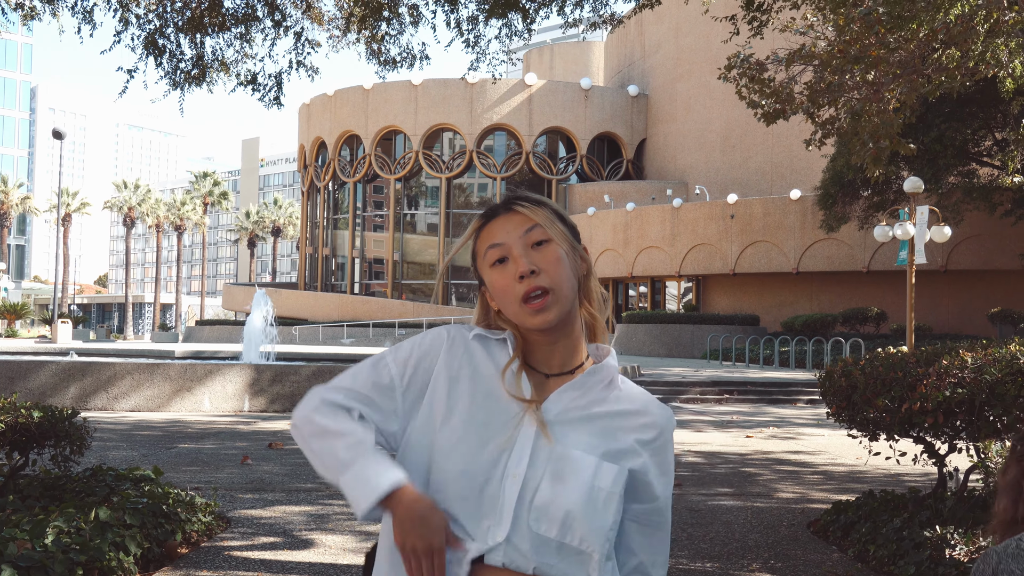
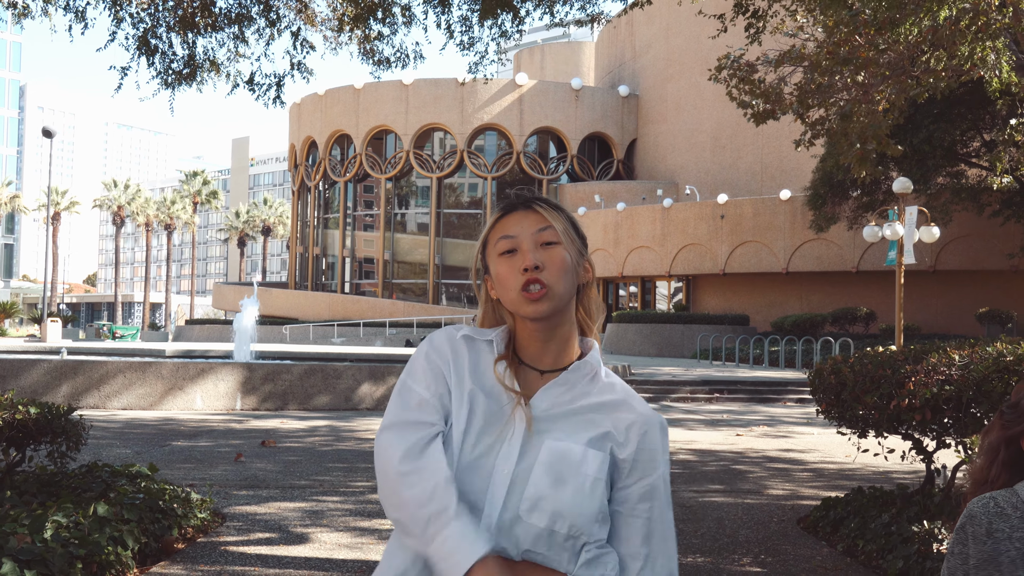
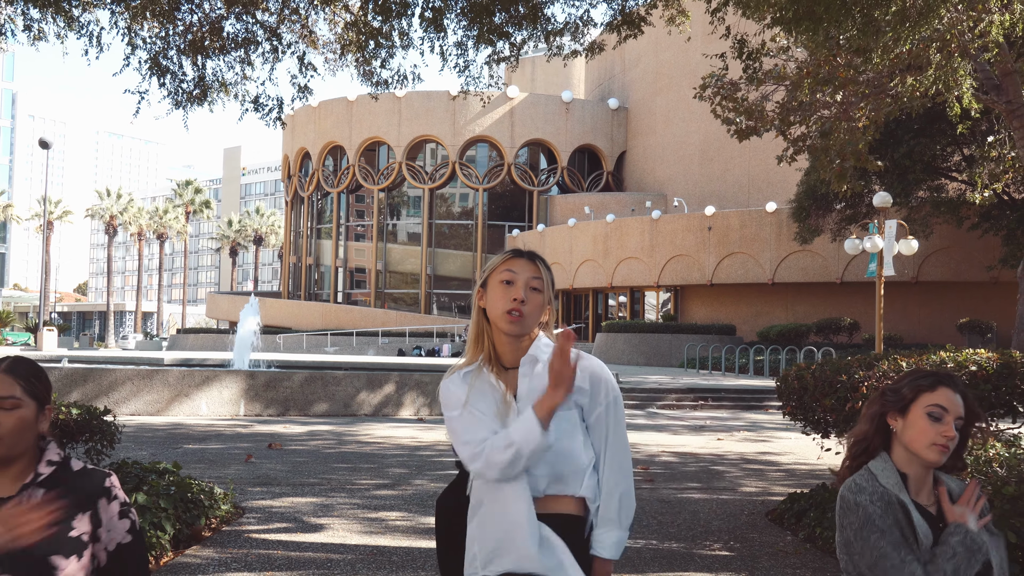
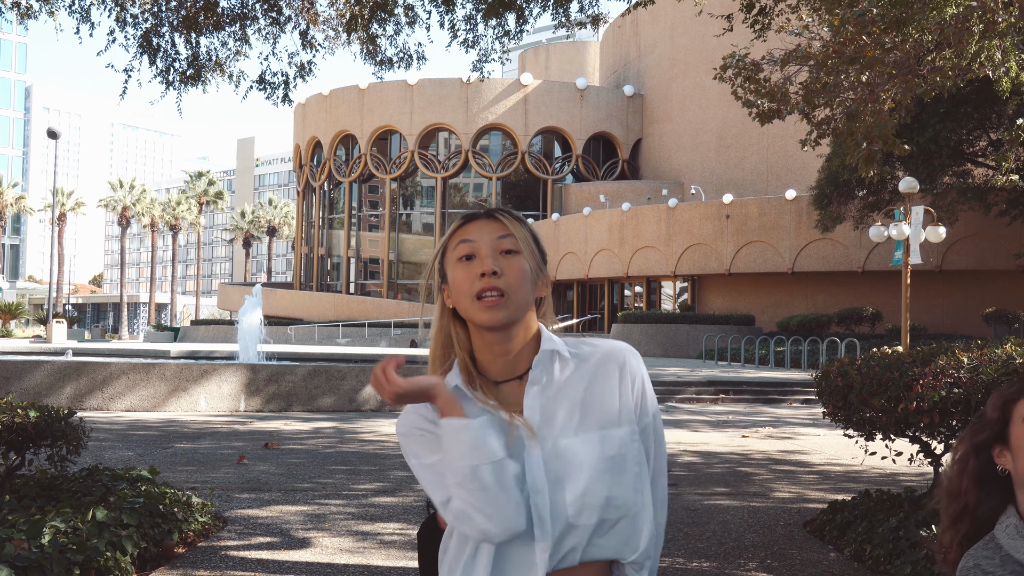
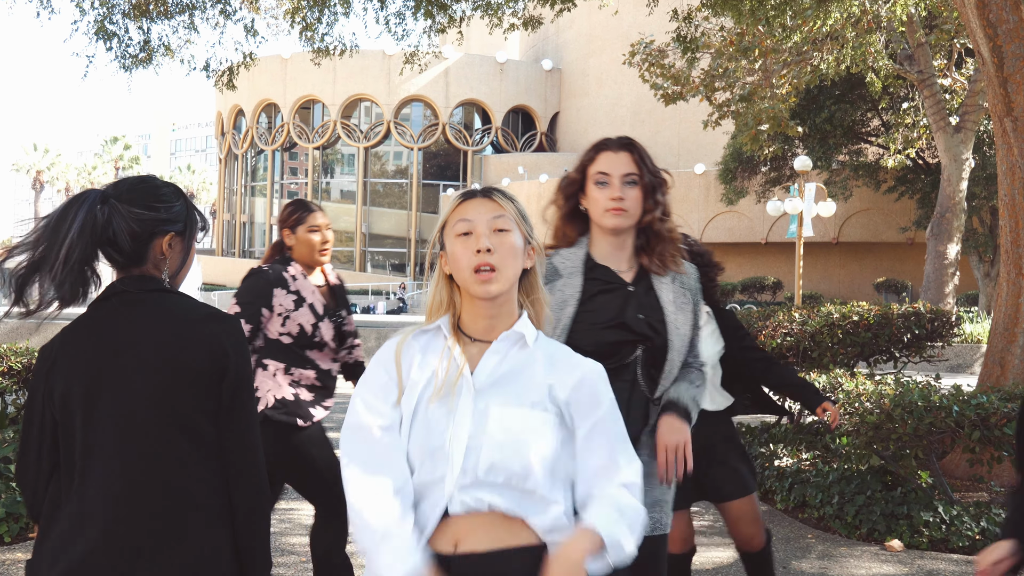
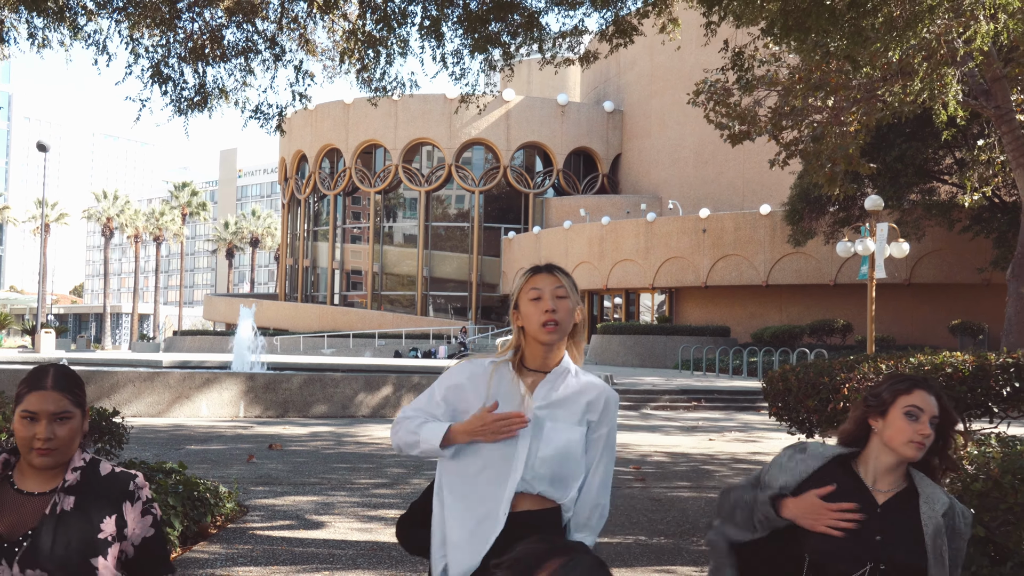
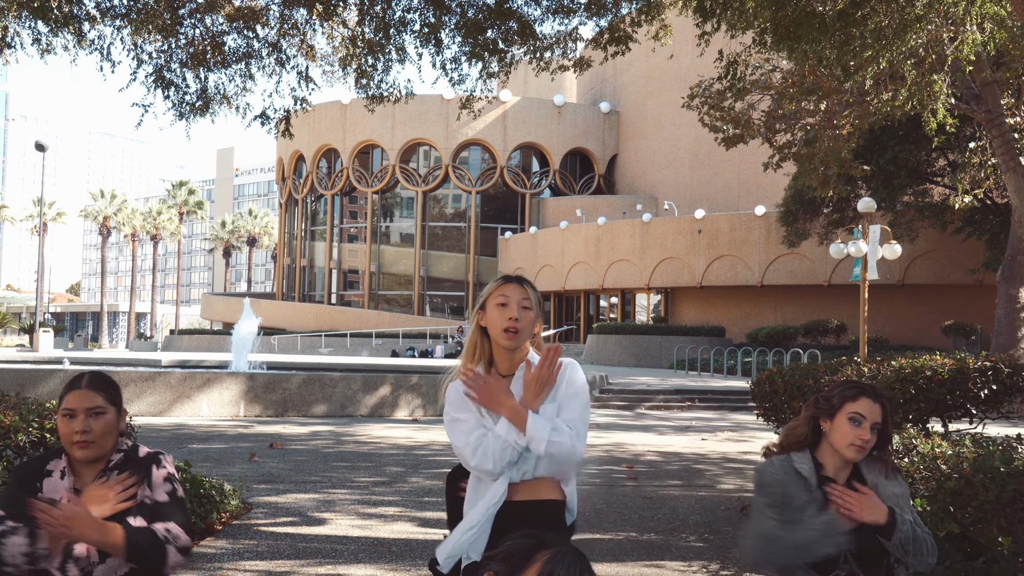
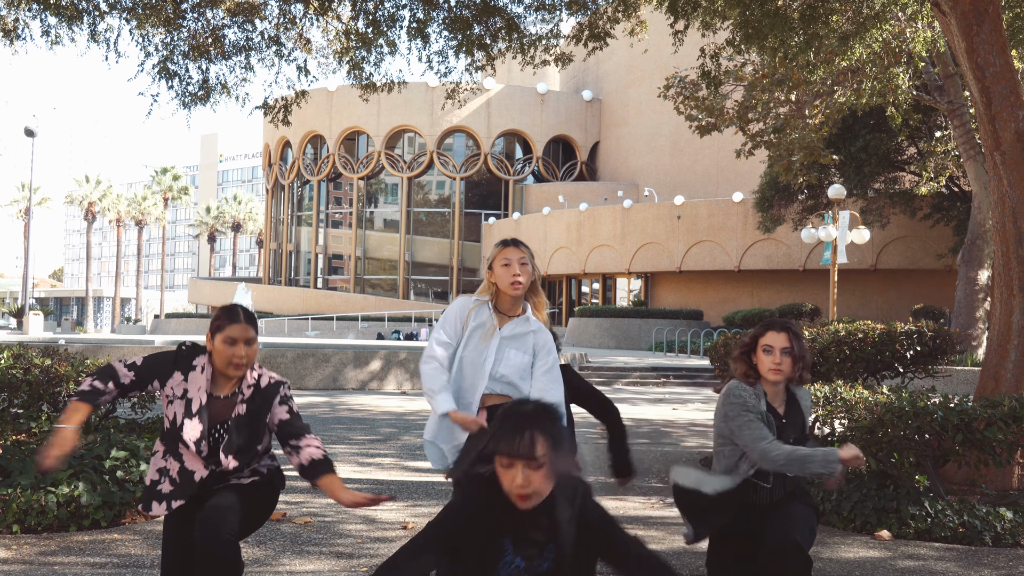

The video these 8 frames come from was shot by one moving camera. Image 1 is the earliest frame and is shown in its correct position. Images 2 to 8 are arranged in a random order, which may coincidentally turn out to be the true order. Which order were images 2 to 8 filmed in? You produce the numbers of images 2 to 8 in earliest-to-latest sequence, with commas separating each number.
4, 2, 3, 6, 7, 8, 5
